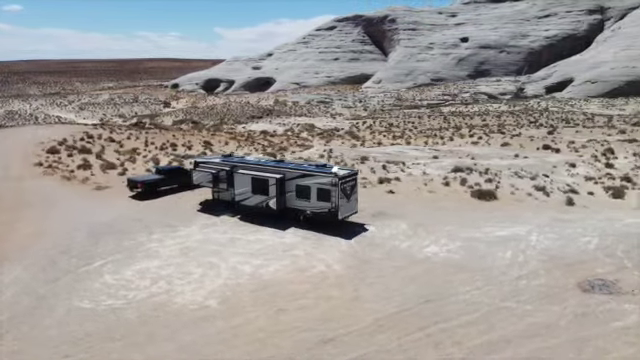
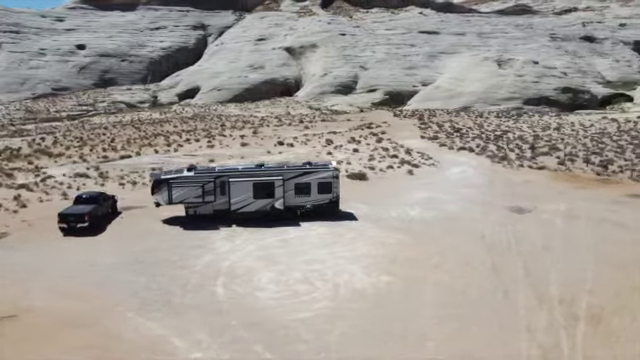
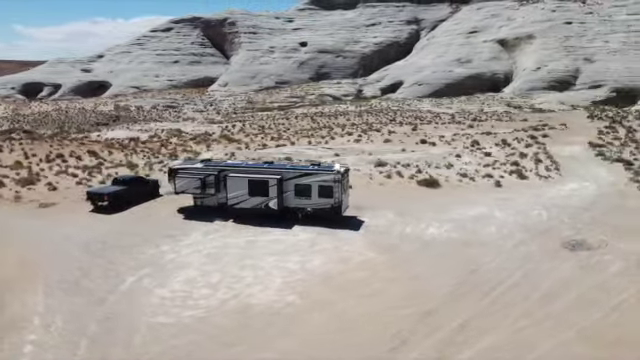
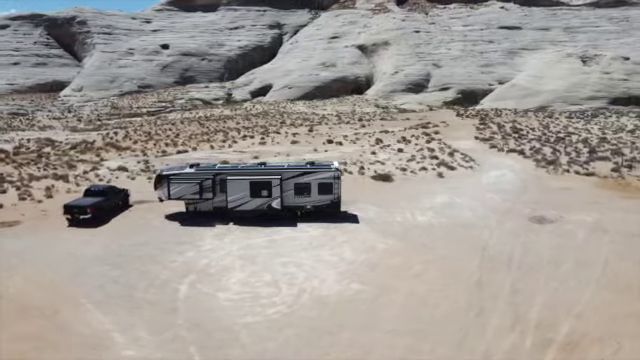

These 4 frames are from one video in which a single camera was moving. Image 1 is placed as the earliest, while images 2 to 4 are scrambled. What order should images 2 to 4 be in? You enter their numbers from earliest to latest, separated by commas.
3, 4, 2
